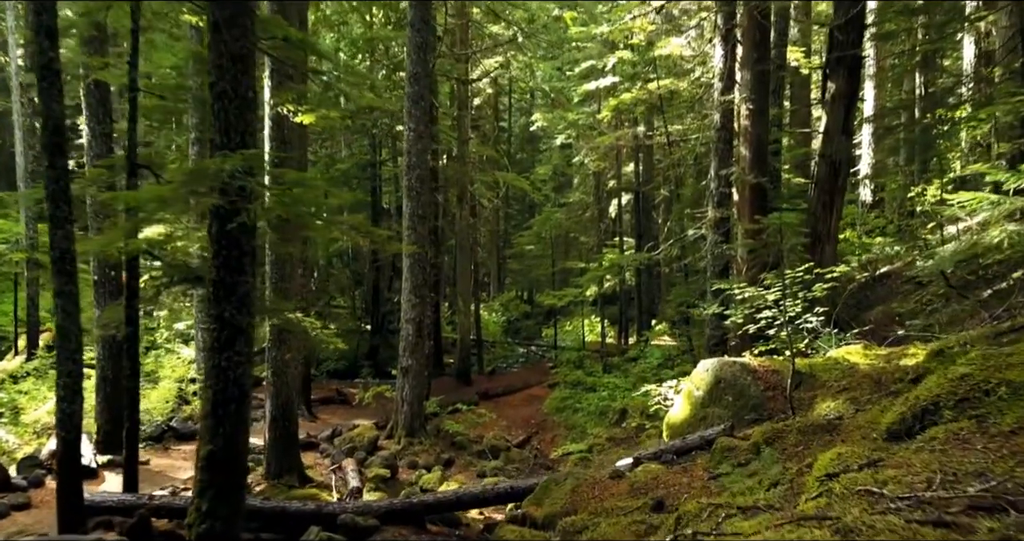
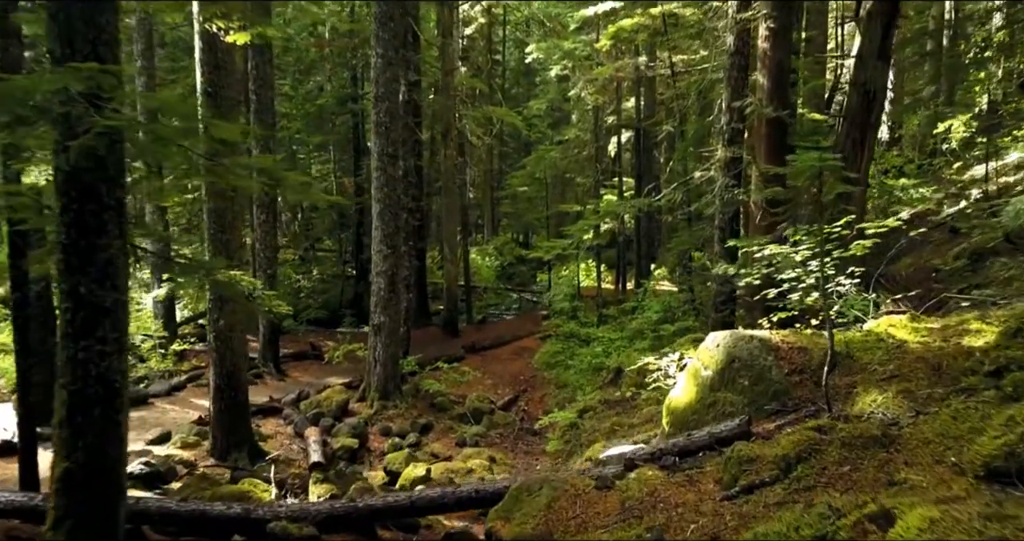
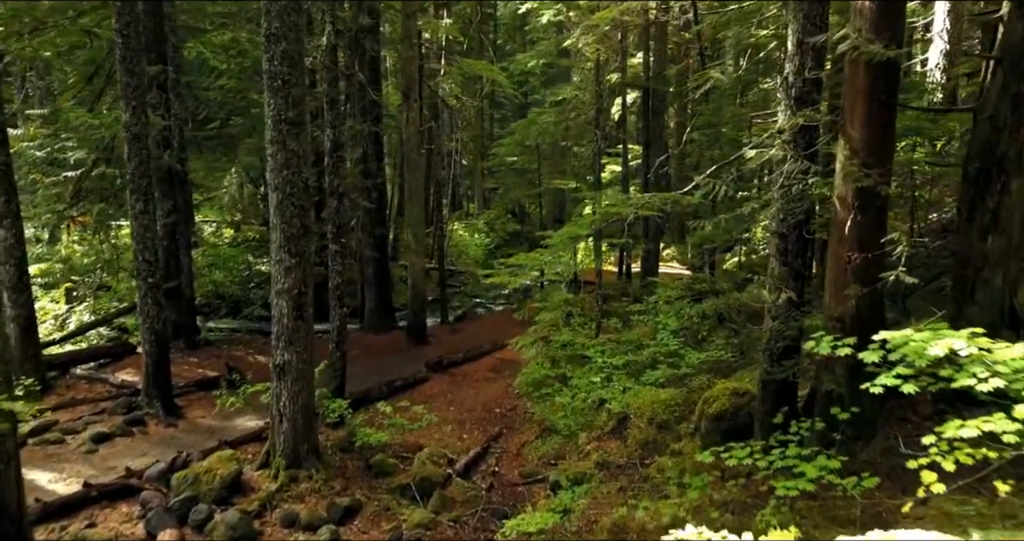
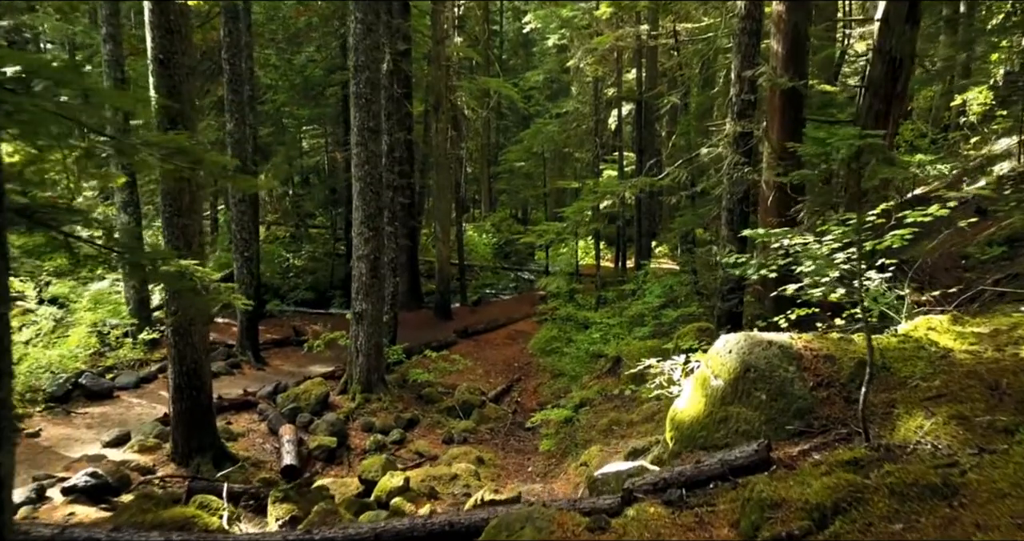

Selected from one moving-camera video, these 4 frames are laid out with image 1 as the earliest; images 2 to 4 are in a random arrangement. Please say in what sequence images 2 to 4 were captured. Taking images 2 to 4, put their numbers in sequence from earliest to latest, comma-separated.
2, 4, 3
